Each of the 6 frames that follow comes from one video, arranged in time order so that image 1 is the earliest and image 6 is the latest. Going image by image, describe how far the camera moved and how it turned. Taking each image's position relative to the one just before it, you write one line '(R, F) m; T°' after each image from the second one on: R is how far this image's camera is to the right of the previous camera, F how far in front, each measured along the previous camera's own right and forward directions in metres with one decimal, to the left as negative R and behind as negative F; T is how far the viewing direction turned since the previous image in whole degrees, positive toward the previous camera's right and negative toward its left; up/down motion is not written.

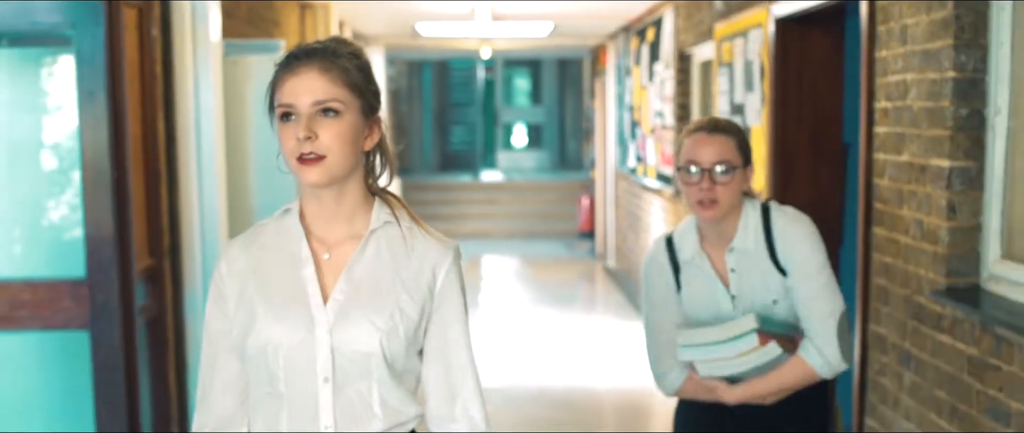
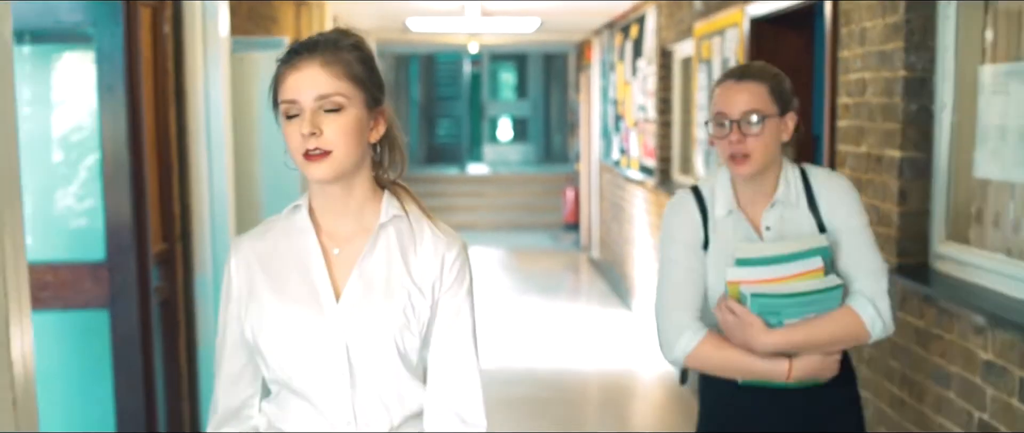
(0.0, -0.2) m; +1°
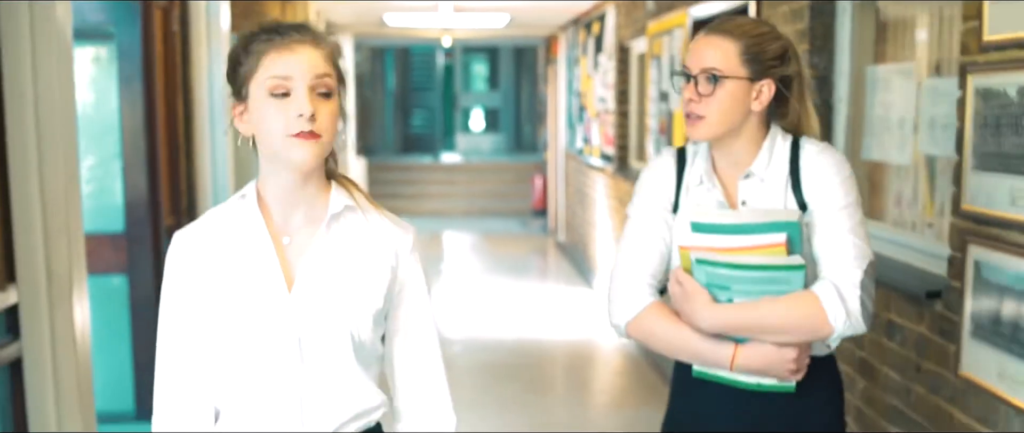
(0.0, -0.5) m; +2°
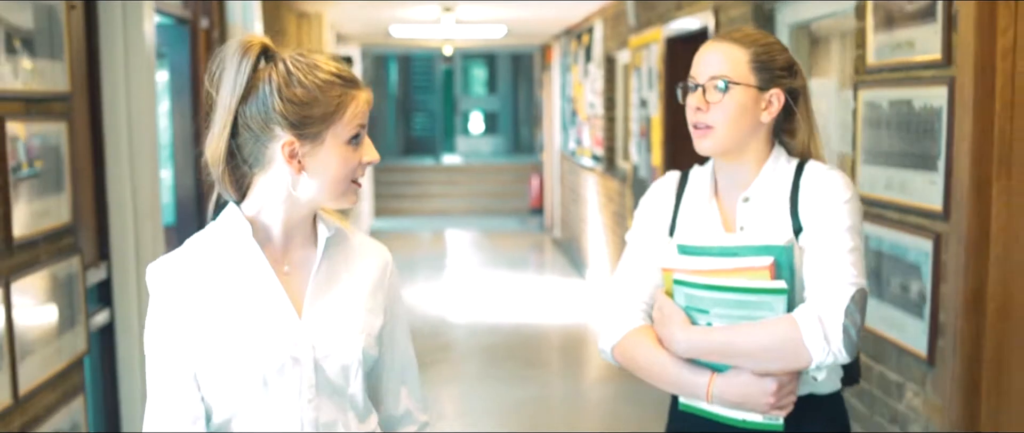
(0.0, -0.6) m; 0°
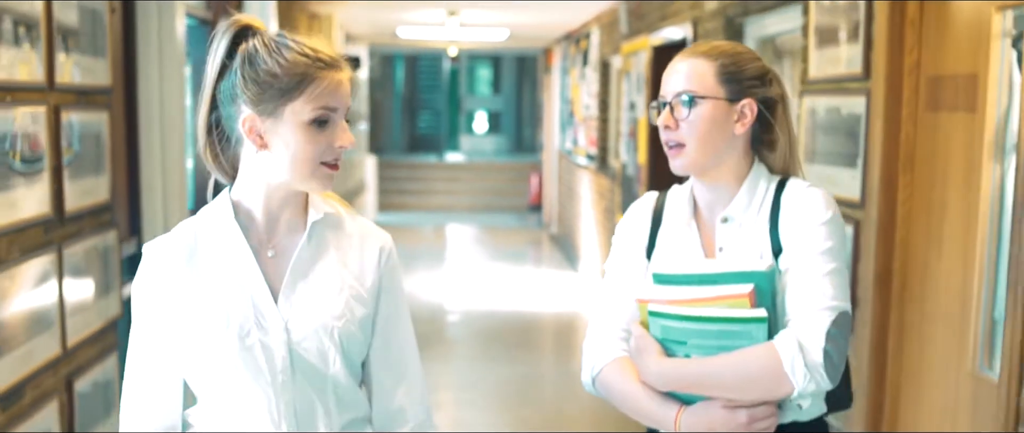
(+0.1, -0.4) m; 0°
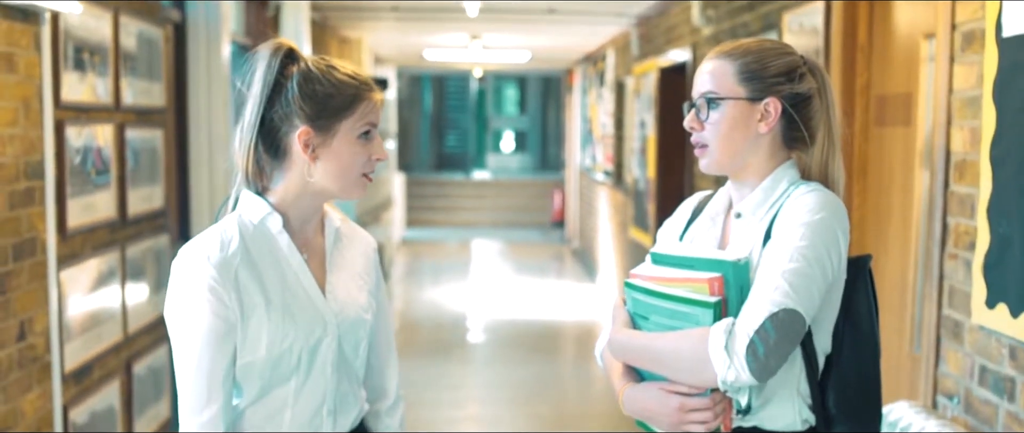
(+0.1, -0.4) m; -2°
